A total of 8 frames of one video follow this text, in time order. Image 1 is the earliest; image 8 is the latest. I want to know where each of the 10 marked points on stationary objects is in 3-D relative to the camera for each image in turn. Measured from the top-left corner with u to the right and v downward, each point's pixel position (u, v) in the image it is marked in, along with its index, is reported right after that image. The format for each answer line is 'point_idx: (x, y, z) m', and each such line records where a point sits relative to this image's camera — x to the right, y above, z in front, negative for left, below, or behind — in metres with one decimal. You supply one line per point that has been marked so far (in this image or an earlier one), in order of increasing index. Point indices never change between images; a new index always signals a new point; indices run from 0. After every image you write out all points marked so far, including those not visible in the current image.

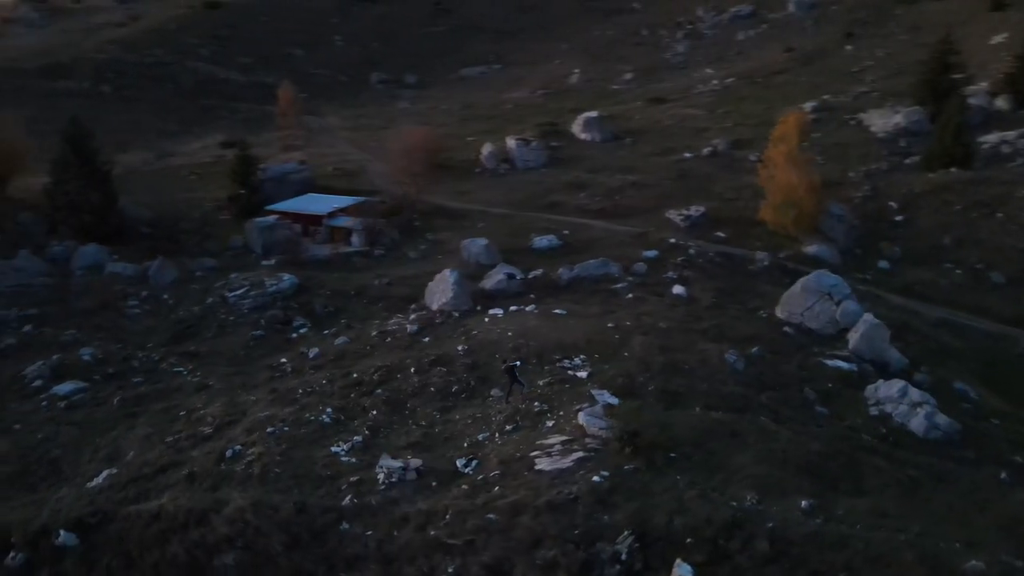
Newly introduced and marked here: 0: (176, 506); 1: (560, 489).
0: (-4.0, -2.6, +8.7) m
1: (+0.6, -2.3, +8.4) m
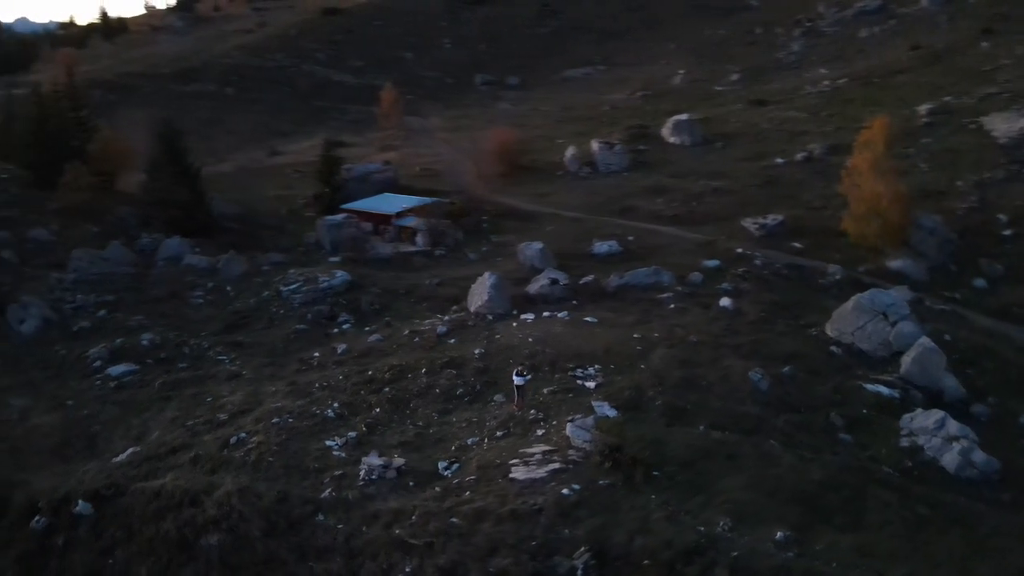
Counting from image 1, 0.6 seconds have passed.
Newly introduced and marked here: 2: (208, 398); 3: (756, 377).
0: (-4.3, -2.5, +9.3) m
1: (+0.2, -2.4, +8.4) m
2: (-4.9, -1.8, +11.8) m
3: (+4.0, -1.4, +12.0) m
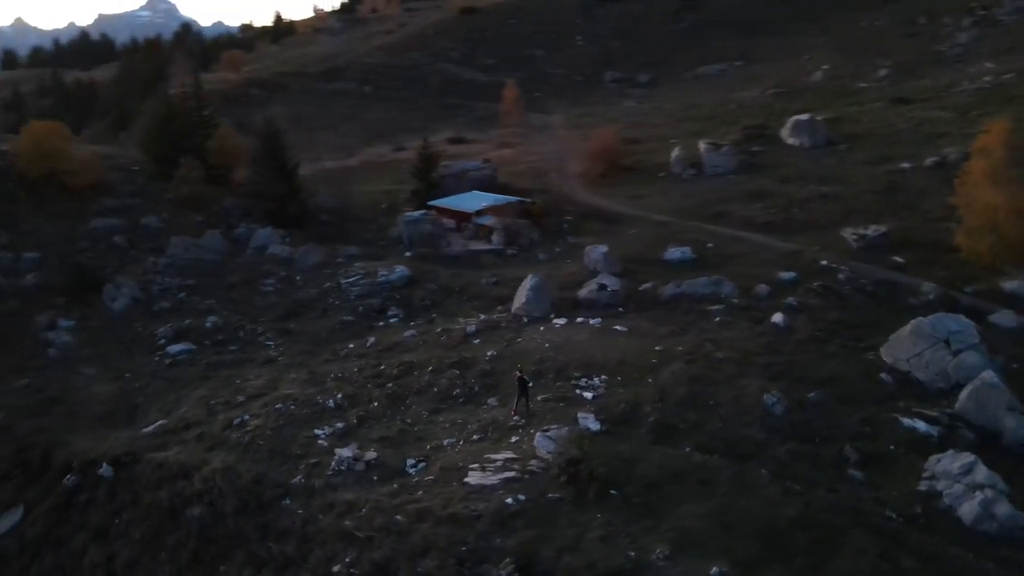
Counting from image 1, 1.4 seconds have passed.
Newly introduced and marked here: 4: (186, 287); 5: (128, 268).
0: (-4.7, -2.4, +10.2) m
1: (-0.5, -2.5, +8.4) m
2: (-4.8, -1.6, +12.8) m
3: (+4.0, -1.7, +11.2) m
4: (-8.0, 0.0, +17.9) m
5: (-9.8, +0.5, +18.7) m
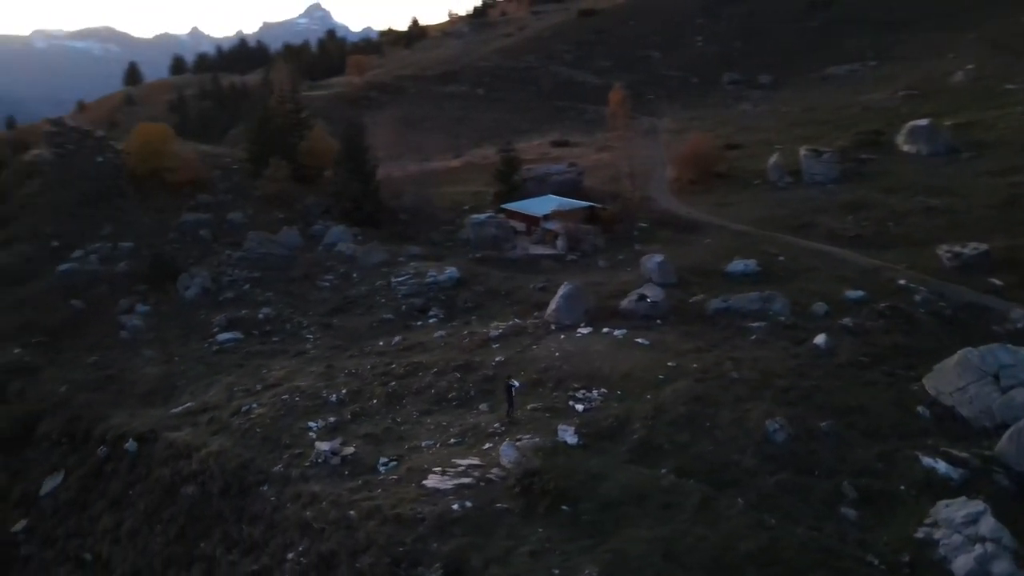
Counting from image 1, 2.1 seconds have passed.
0: (-4.9, -2.3, +11.1) m
1: (-1.1, -2.6, +8.6) m
2: (-4.6, -1.5, +13.6) m
3: (+3.8, -2.0, +10.6) m
4: (-6.8, +0.2, +19.2) m
5: (-8.5, +0.8, +20.2) m
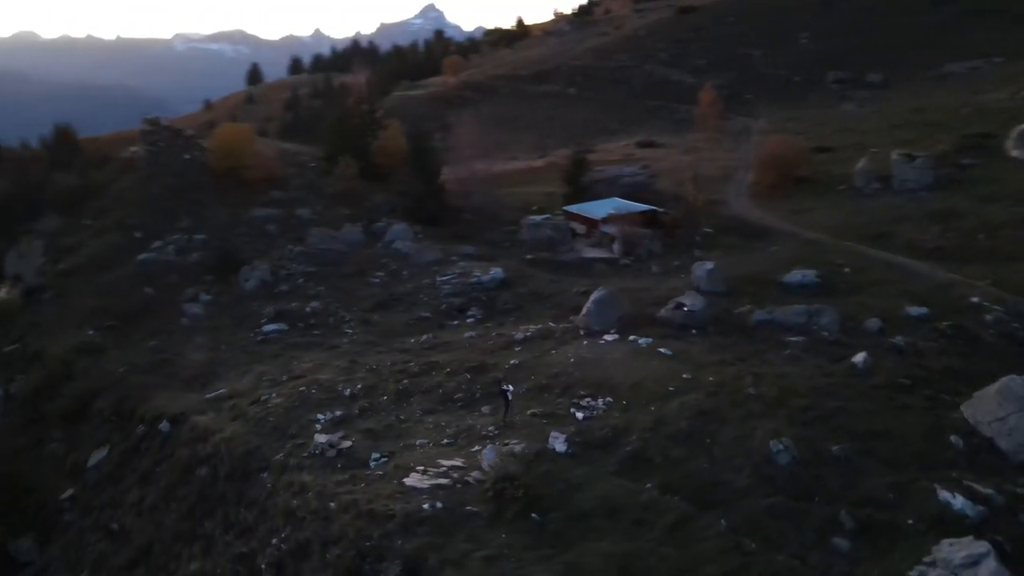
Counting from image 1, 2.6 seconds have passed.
0: (-4.9, -2.2, +11.8) m
1: (-1.5, -2.6, +8.8) m
2: (-4.2, -1.4, +14.2) m
3: (+3.7, -2.2, +10.2) m
4: (-5.6, +0.4, +20.0) m
5: (-7.1, +1.0, +21.3) m
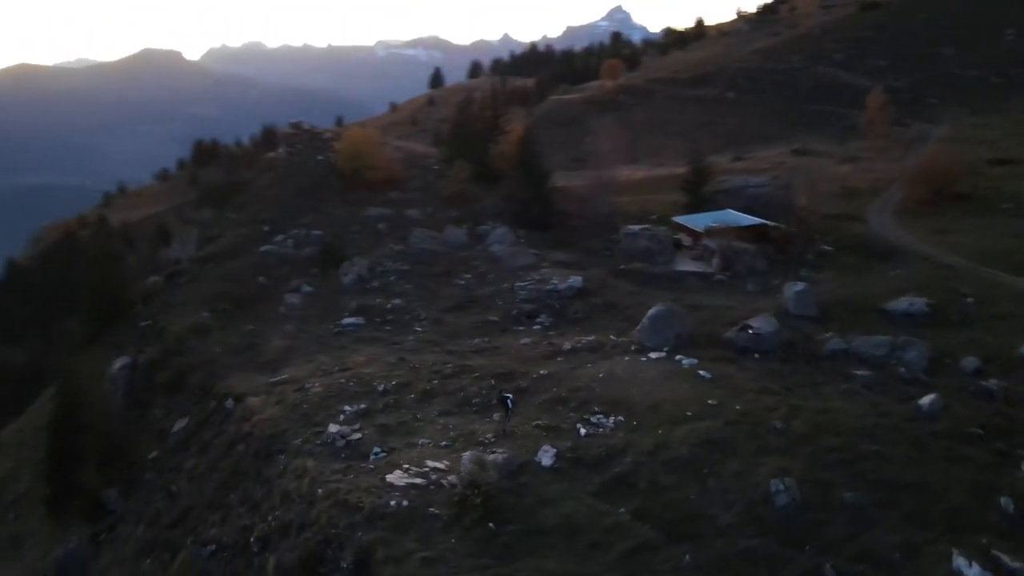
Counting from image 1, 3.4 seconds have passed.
0: (-4.6, -2.1, +13.0) m
1: (-1.9, -2.7, +9.3) m
2: (-3.3, -1.4, +15.2) m
3: (+3.5, -2.6, +9.5) m
4: (-3.2, +0.4, +21.2) m
5: (-4.4, +1.1, +22.8) m
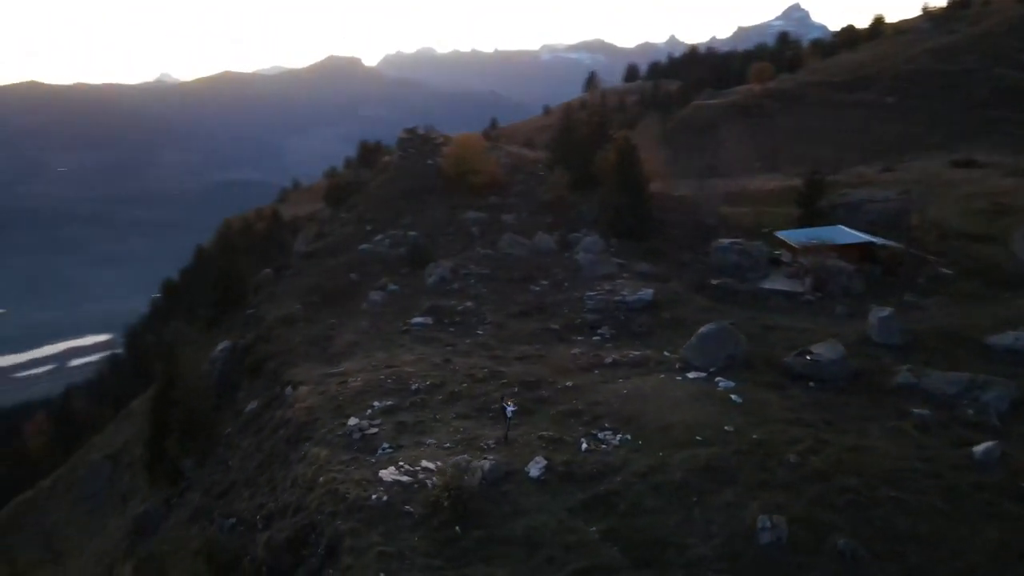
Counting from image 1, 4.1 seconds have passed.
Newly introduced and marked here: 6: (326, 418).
0: (-4.0, -2.0, +14.0) m
1: (-2.1, -2.7, +9.9) m
2: (-2.3, -1.4, +15.9) m
3: (+3.1, -2.9, +9.0) m
4: (-1.0, +0.3, +21.8) m
5: (-1.7, +1.1, +23.5) m
6: (-3.2, -2.2, +12.6) m
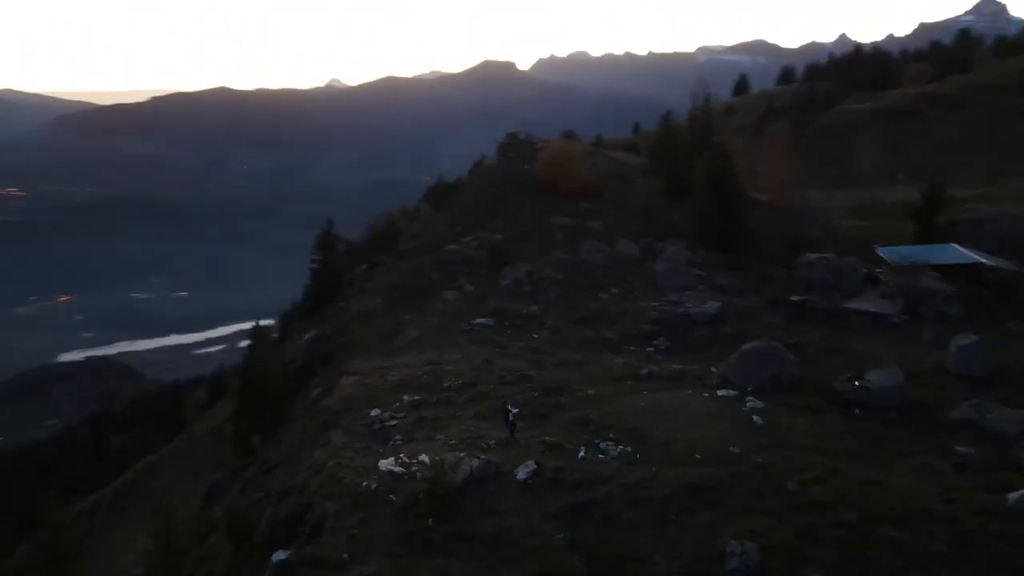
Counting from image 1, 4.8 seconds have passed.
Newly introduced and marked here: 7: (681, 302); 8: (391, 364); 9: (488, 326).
0: (-3.4, -1.9, +15.0) m
1: (-2.3, -2.7, +10.6) m
2: (-1.3, -1.4, +16.5) m
3: (+2.7, -3.1, +8.7) m
4: (+1.2, +0.2, +22.0) m
5: (+0.8, +1.0, +23.9) m
6: (-2.8, -2.2, +13.4) m
7: (+4.4, -0.3, +19.2) m
8: (-2.6, -1.7, +16.1) m
9: (-0.7, -1.0, +18.9) m
